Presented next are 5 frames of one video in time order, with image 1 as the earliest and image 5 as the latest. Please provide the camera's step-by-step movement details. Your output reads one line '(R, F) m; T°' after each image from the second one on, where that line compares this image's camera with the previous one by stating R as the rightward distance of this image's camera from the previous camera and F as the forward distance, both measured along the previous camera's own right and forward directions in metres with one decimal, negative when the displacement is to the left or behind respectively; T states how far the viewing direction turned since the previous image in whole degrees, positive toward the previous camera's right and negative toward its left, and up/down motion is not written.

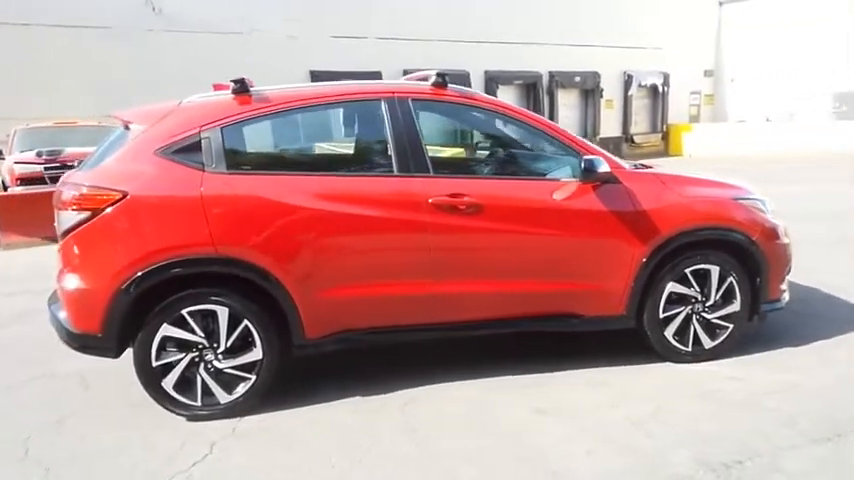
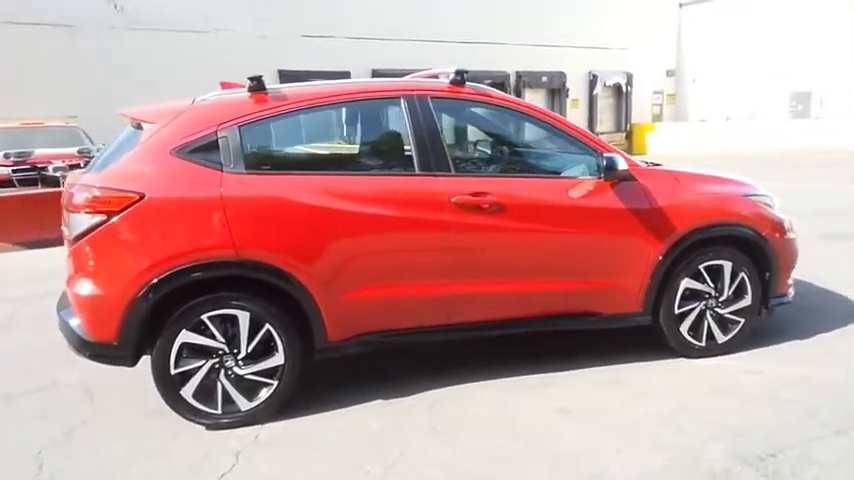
(-0.3, +0.1) m; +3°
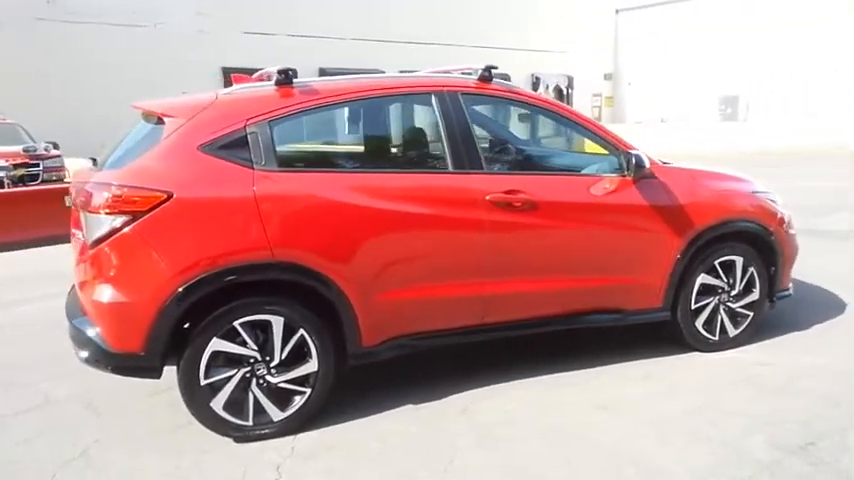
(-0.6, +0.1) m; +6°
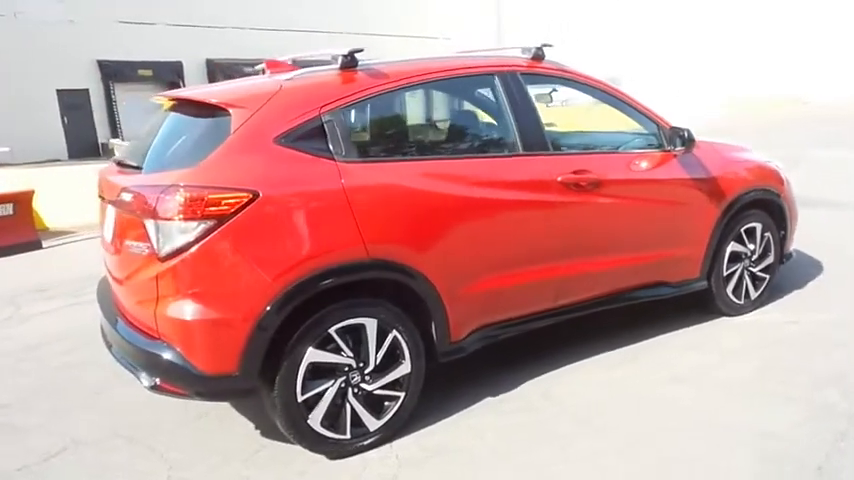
(-1.0, +0.3) m; +10°
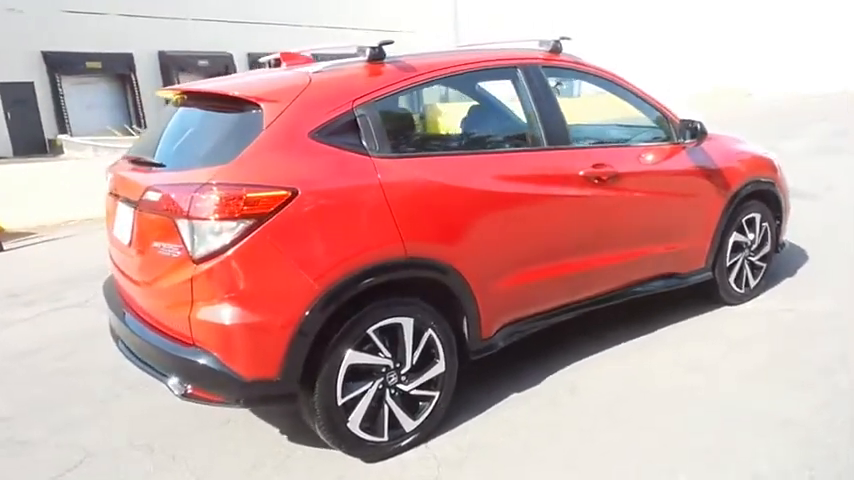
(-0.4, +0.1) m; +4°
